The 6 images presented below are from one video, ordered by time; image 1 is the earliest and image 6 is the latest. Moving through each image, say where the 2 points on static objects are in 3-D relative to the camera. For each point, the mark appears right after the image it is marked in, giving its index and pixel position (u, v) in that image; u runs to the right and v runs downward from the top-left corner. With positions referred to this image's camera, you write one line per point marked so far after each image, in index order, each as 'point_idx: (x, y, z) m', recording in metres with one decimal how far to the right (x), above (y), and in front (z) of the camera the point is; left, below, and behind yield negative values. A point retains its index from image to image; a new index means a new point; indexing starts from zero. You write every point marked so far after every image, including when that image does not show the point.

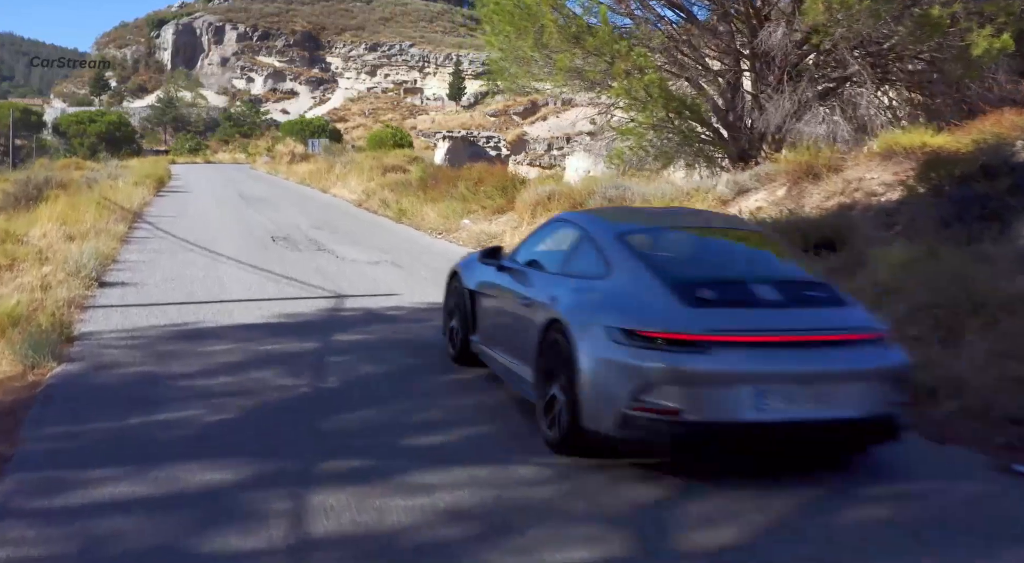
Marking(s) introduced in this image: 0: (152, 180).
0: (-5.7, +1.6, +16.5) m
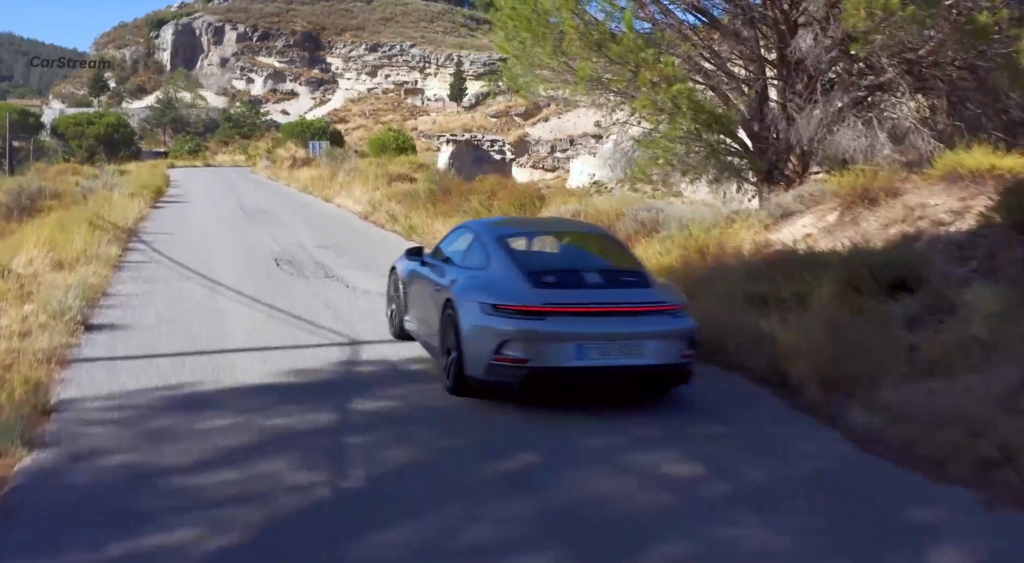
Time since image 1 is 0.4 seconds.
0: (-5.5, +1.4, +16.0) m
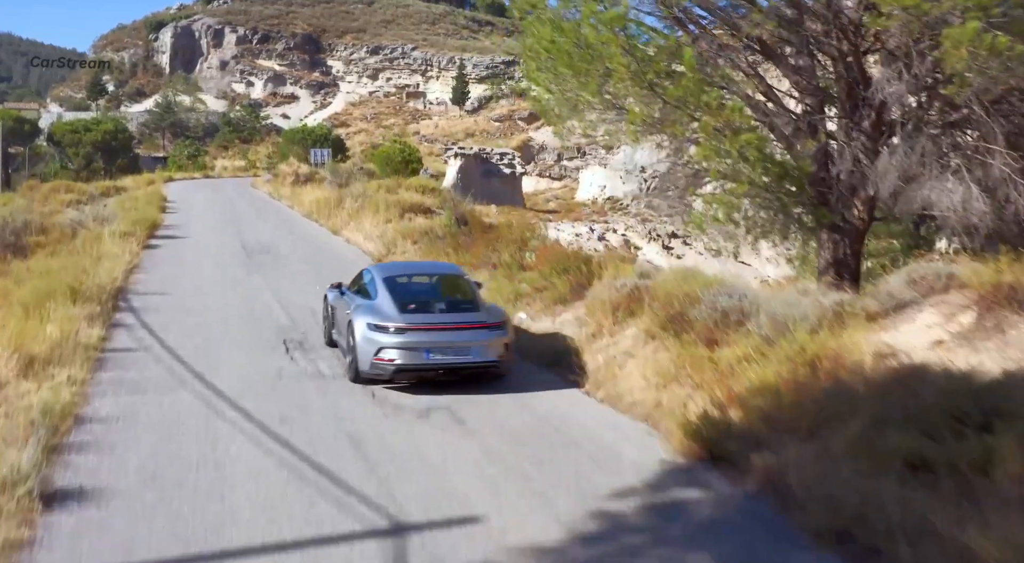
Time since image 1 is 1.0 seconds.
0: (-5.2, +0.8, +14.9) m
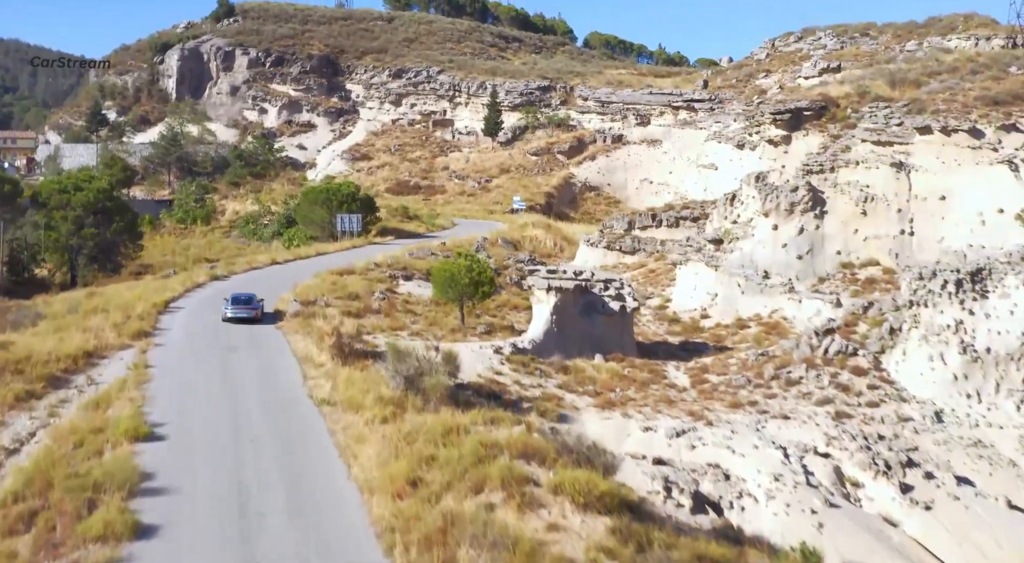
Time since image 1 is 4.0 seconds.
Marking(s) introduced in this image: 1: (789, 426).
0: (-2.9, -3.0, +7.1) m
1: (+4.6, -2.4, +17.6) m
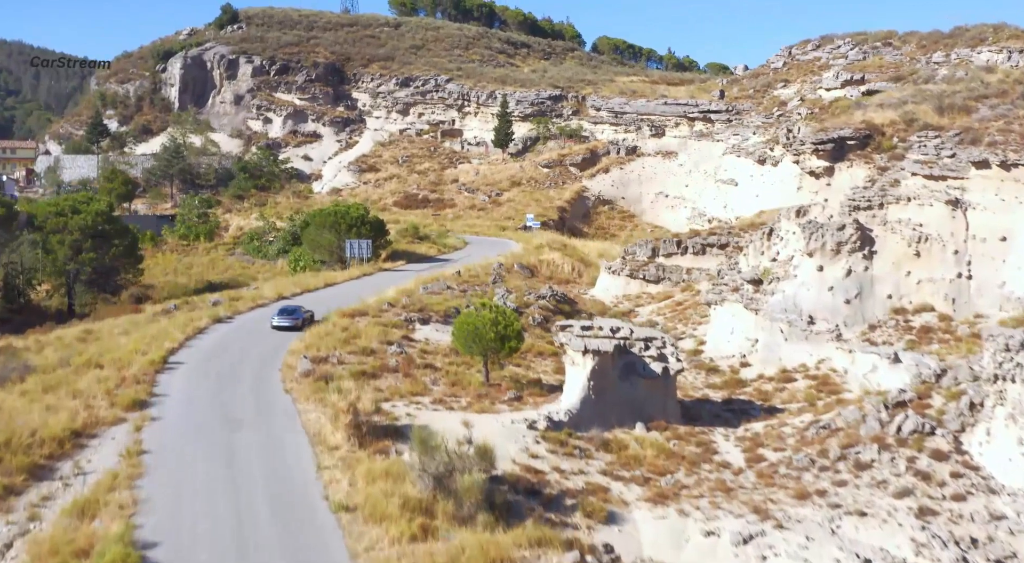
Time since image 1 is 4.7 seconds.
0: (-2.4, -4.2, +5.1) m
1: (+5.3, -3.6, +15.5) m
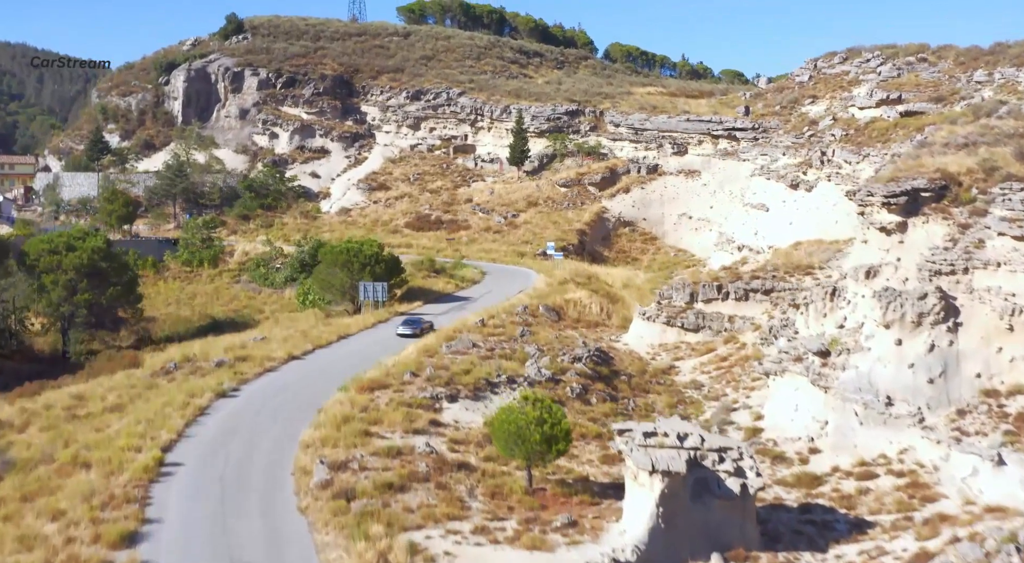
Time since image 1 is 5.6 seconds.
0: (-1.5, -5.9, +2.1) m
1: (+6.1, -5.4, +12.5) m
